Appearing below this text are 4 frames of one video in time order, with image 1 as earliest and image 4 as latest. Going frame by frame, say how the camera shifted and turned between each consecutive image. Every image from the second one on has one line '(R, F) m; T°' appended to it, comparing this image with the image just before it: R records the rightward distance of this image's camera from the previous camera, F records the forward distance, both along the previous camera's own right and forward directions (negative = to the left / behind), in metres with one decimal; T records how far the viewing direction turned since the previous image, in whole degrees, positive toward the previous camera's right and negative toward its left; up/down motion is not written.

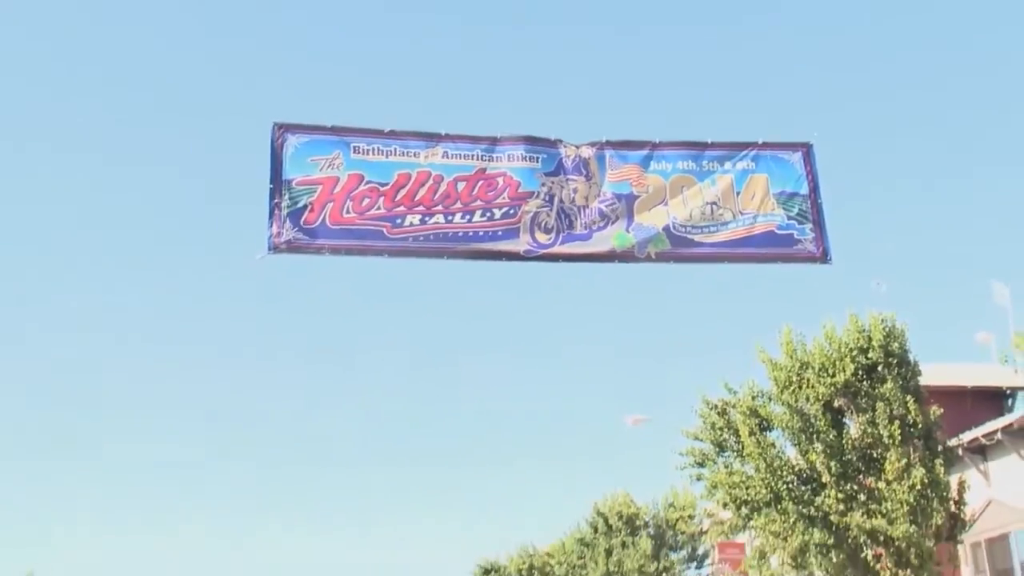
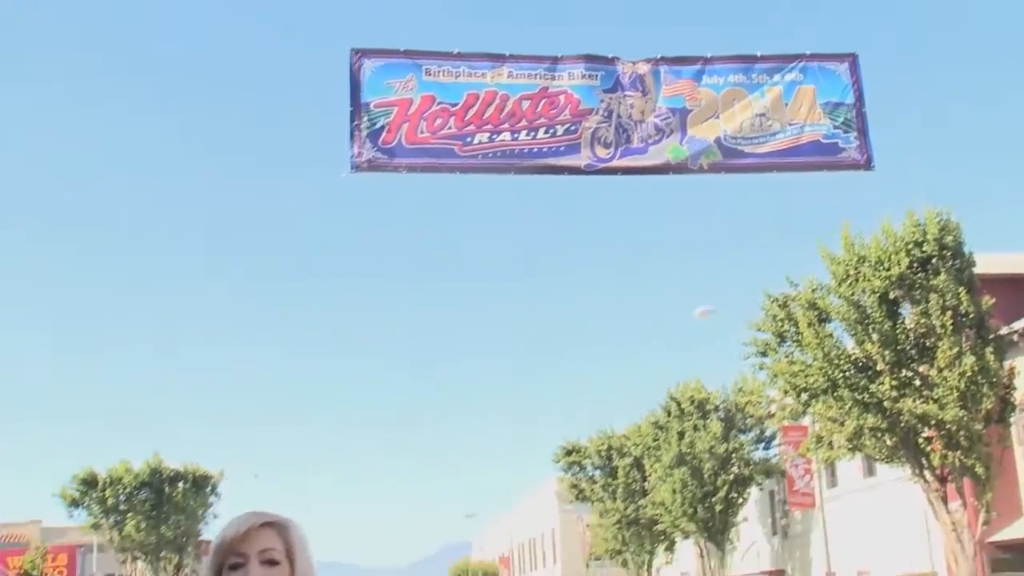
(+0.1, -1.2) m; -3°
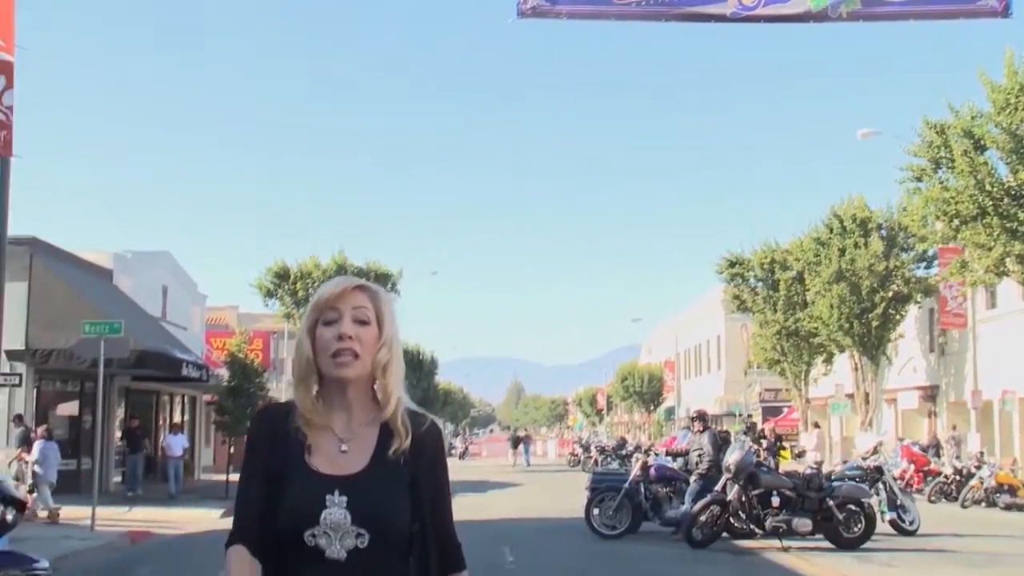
(+0.4, -1.8) m; -7°
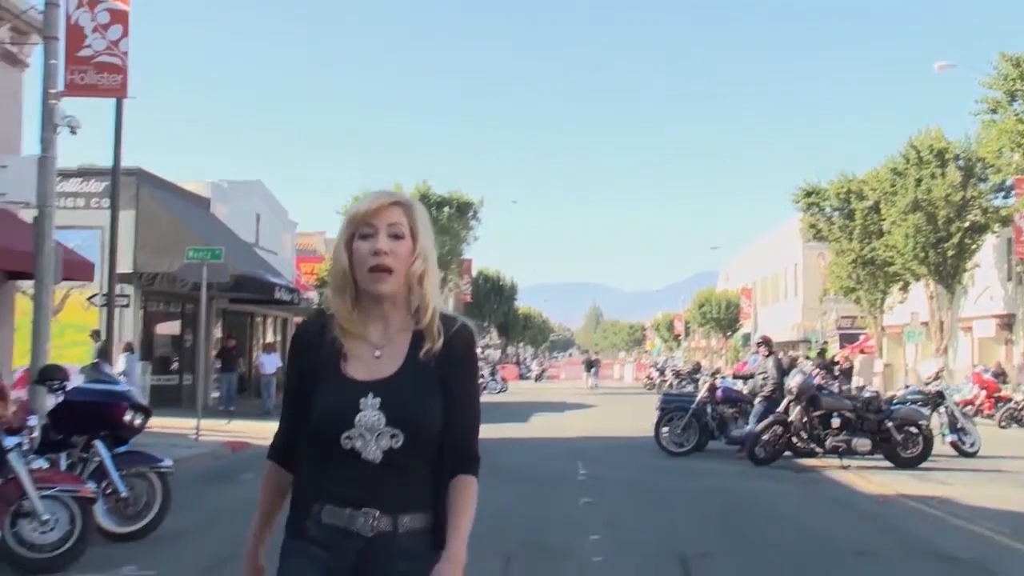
(0.0, -1.0) m; -3°
